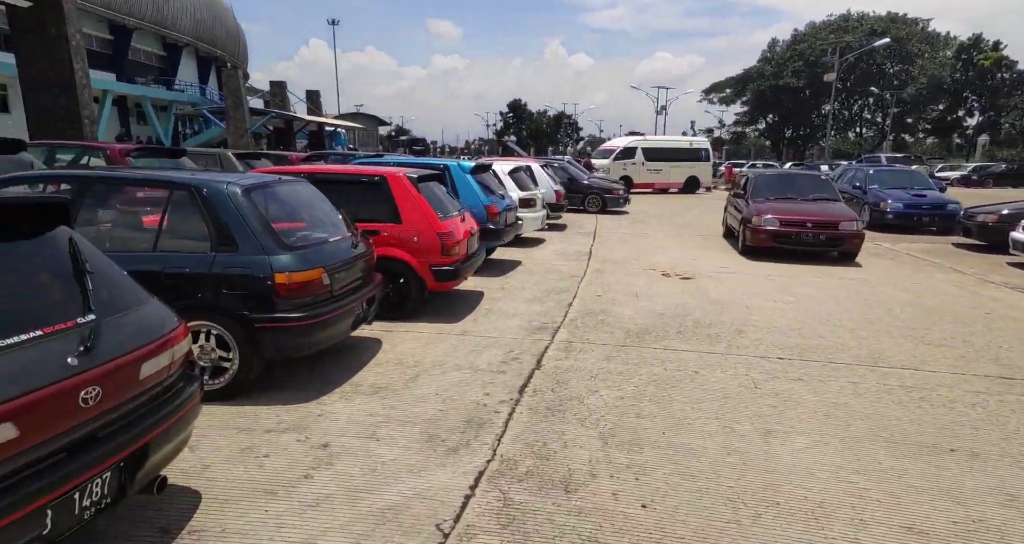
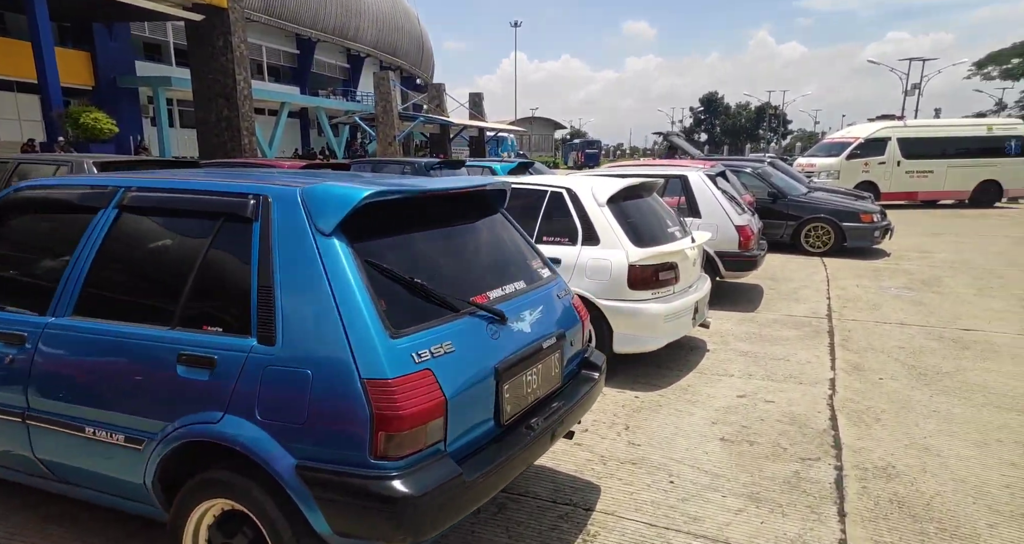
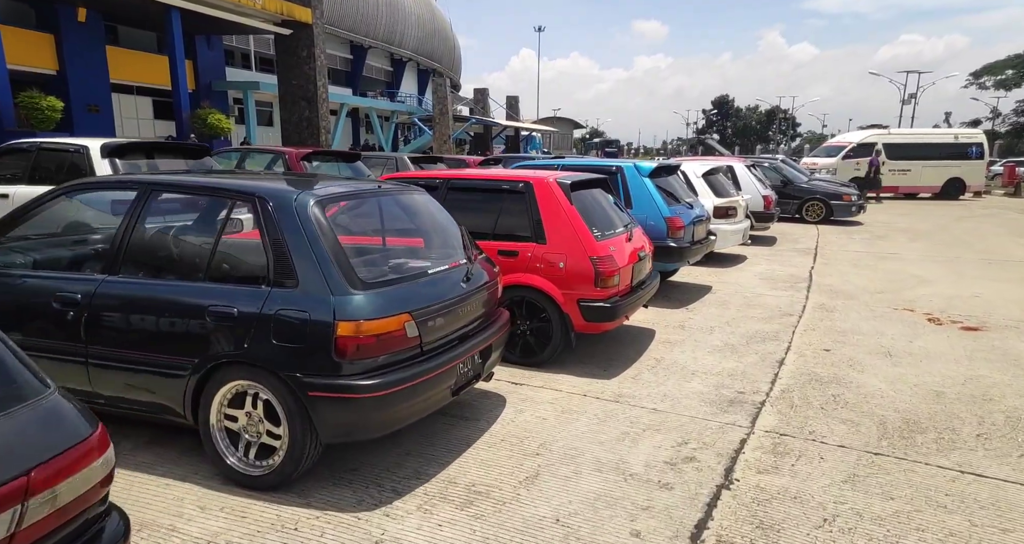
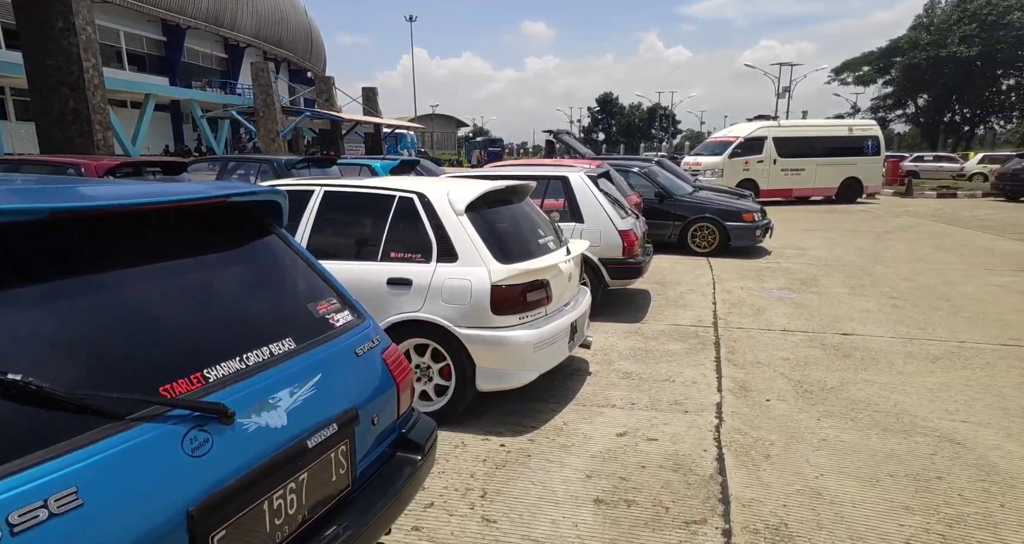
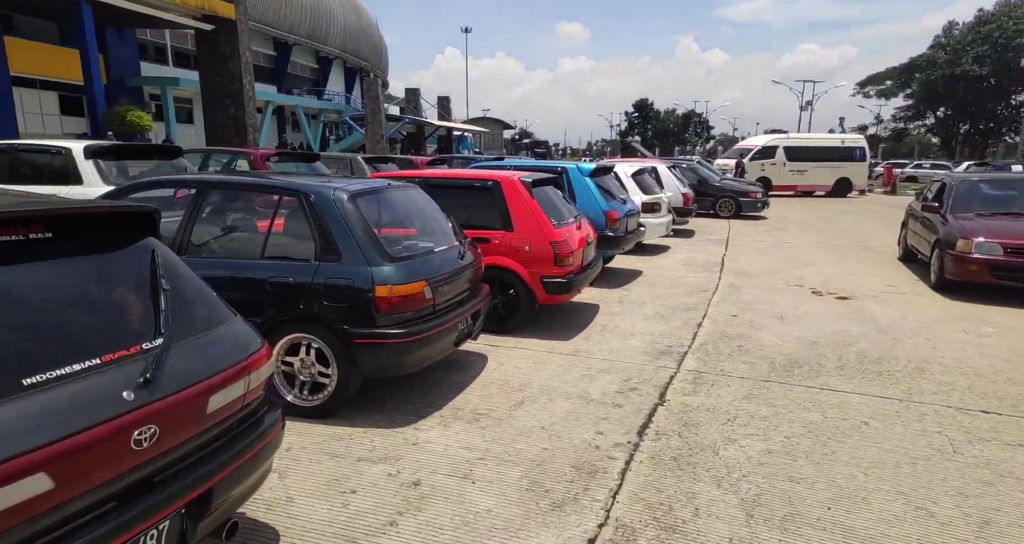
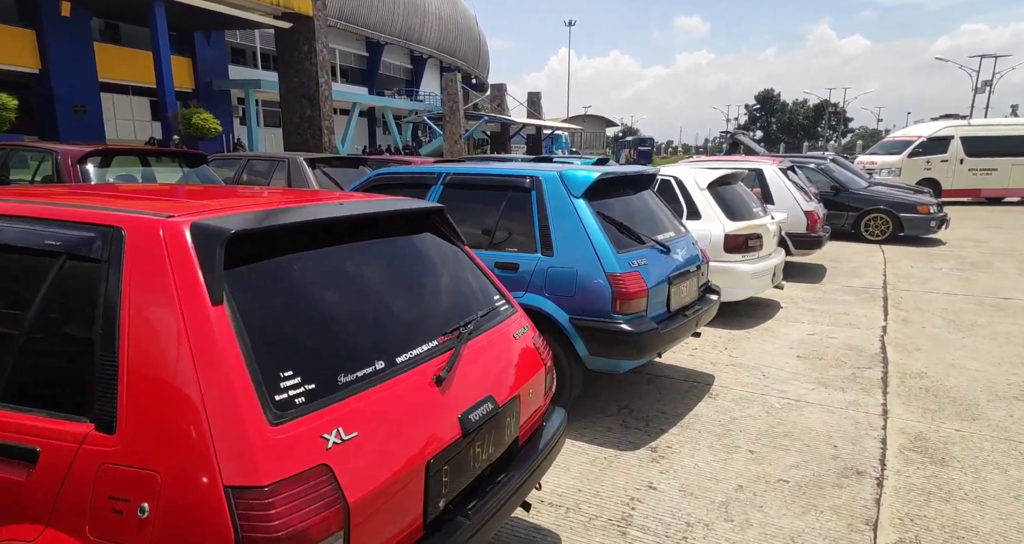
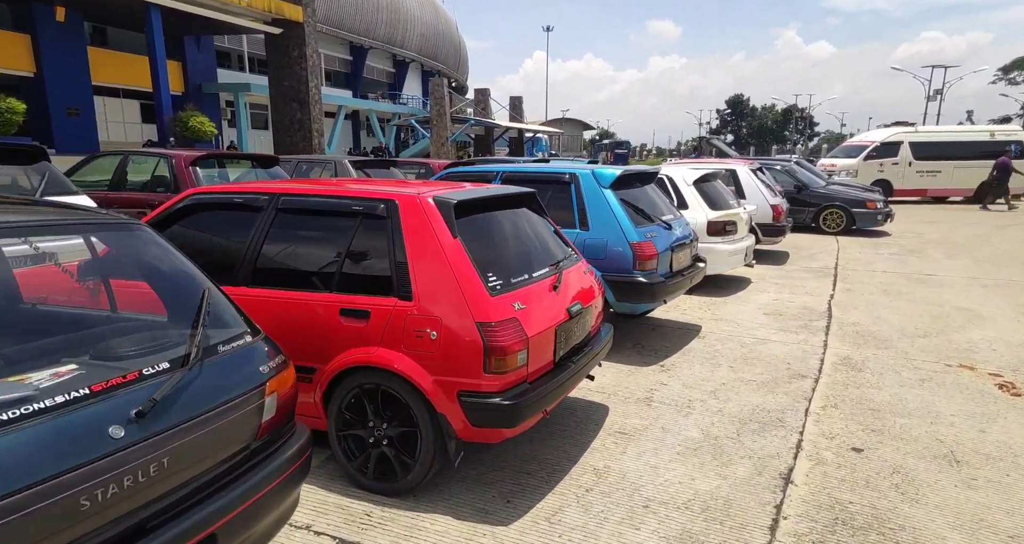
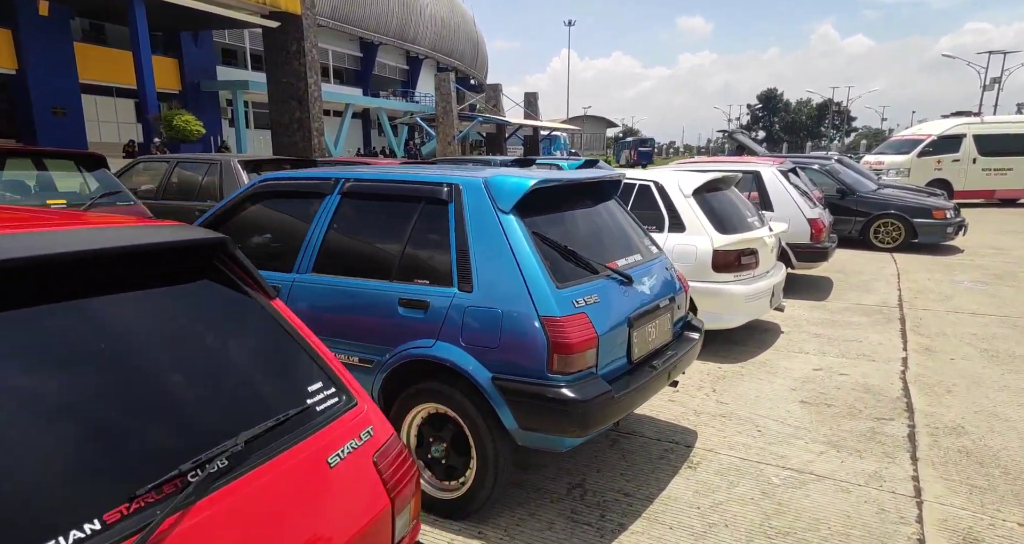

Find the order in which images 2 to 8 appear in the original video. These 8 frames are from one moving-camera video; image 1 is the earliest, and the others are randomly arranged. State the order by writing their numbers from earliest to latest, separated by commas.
5, 3, 7, 6, 8, 2, 4
